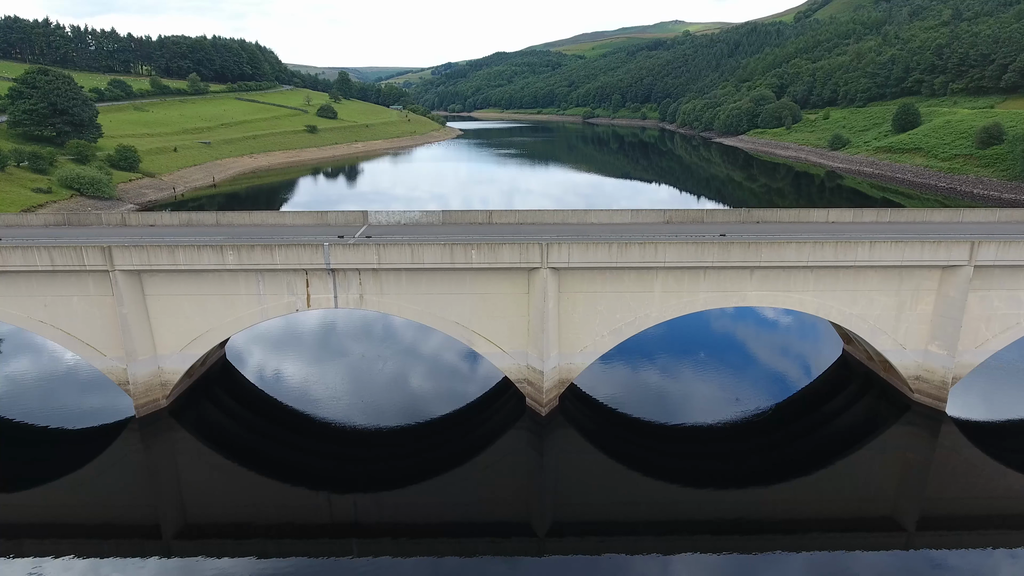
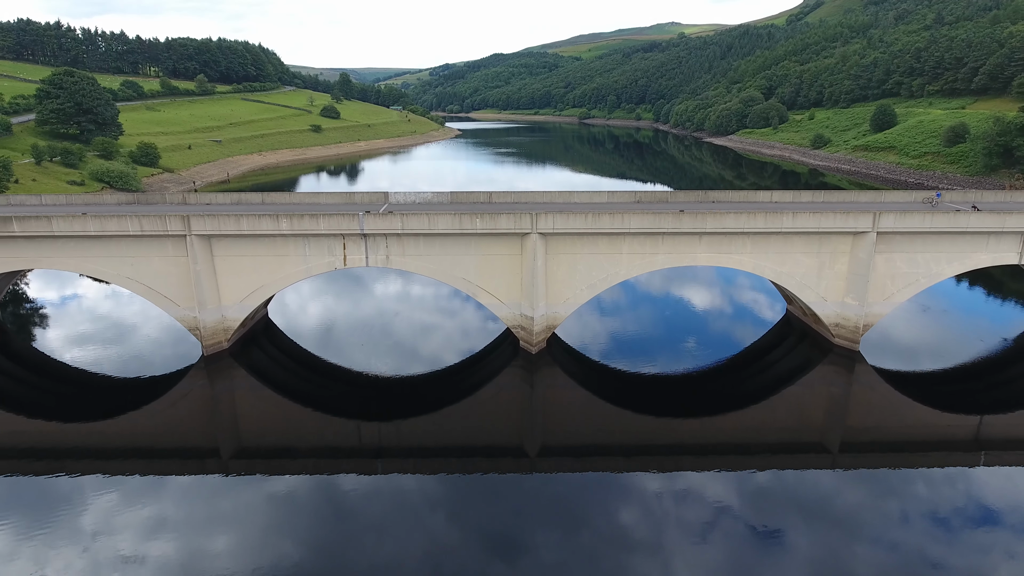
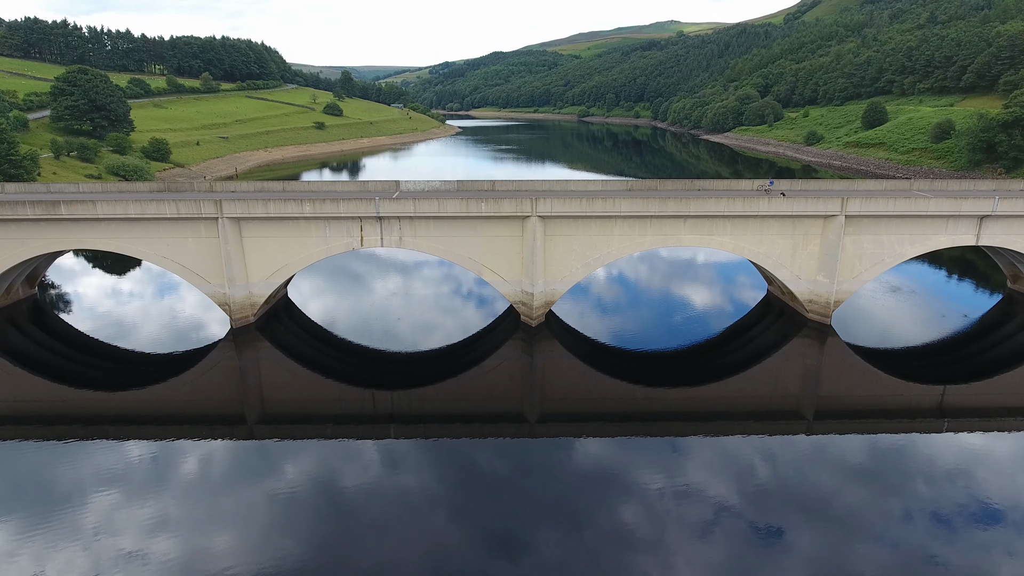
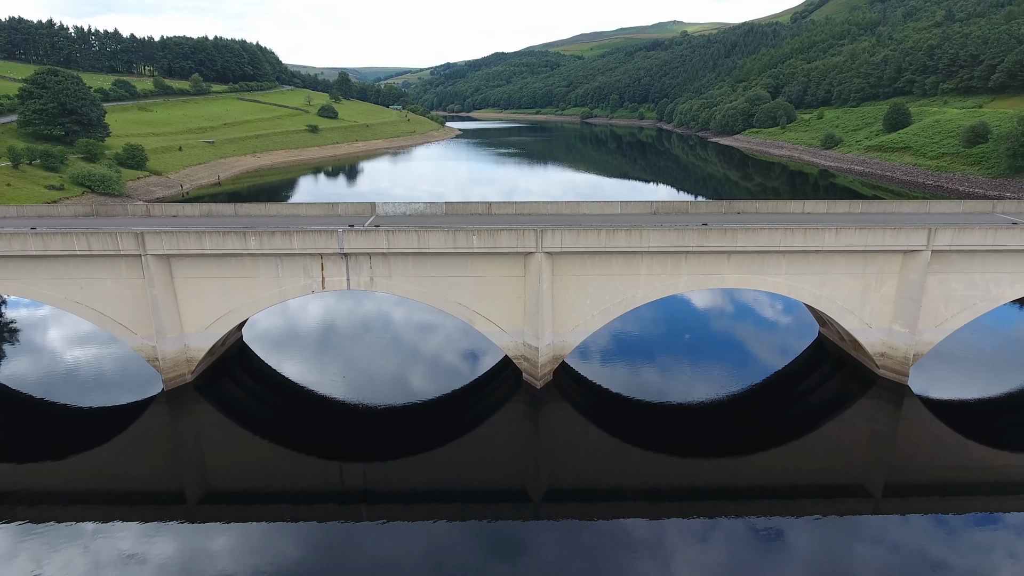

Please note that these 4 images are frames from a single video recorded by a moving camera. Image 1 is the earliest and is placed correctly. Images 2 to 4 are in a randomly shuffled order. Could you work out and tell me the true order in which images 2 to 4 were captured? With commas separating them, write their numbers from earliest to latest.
4, 2, 3
